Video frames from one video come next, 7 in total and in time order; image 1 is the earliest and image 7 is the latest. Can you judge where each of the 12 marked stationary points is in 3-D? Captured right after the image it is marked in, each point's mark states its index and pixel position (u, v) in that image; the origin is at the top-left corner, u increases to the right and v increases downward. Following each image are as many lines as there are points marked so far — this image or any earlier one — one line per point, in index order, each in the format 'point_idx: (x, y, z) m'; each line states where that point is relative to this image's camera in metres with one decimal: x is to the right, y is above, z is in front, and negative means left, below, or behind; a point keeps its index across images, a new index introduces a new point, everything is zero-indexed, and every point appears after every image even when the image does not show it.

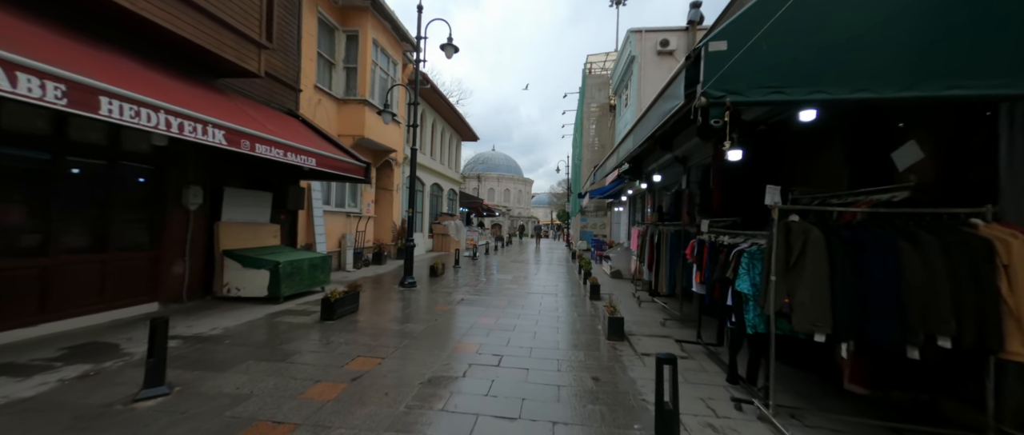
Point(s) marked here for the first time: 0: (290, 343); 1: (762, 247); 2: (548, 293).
0: (-2.6, -1.5, +4.4) m
1: (+2.1, -0.3, +3.2) m
2: (+0.9, -1.8, +9.2) m
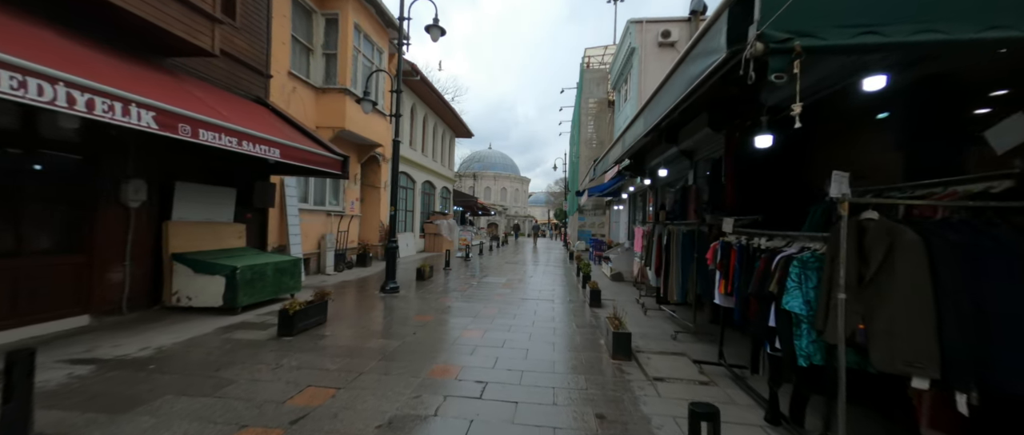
0: (-2.7, -1.4, +3.7) m
1: (+2.0, -0.2, +2.5) m
2: (+0.7, -1.8, +8.5) m
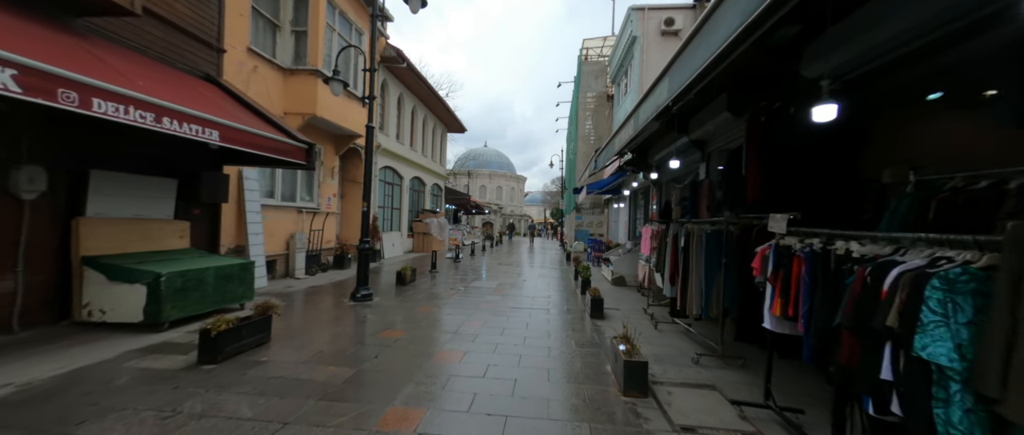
0: (-2.8, -1.4, +2.7) m
1: (+1.9, -0.2, +1.5) m
2: (+0.5, -1.7, +7.5) m
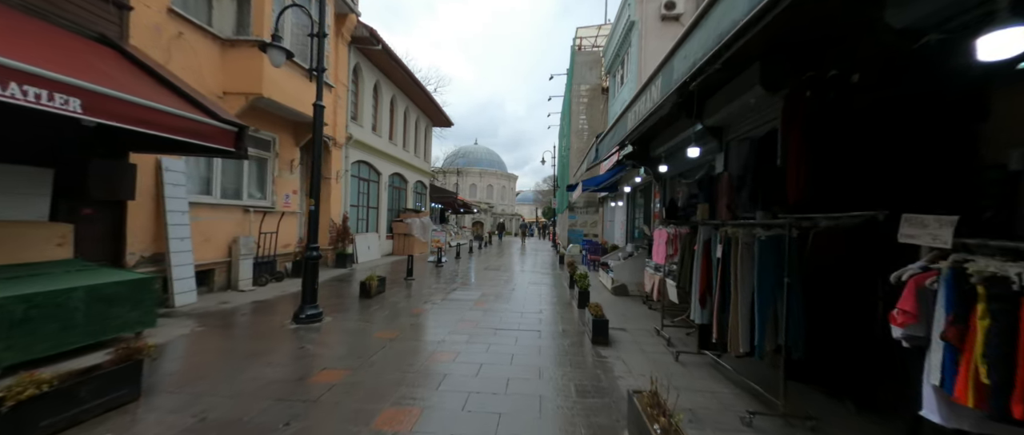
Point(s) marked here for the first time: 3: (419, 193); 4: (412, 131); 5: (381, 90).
0: (-3.0, -1.4, +1.3) m
1: (+1.7, -0.2, +0.3) m
2: (+0.3, -1.7, +6.3) m
3: (-4.7, +1.2, +19.3) m
4: (-4.6, +4.0, +17.7) m
5: (-4.8, +4.7, +14.1) m
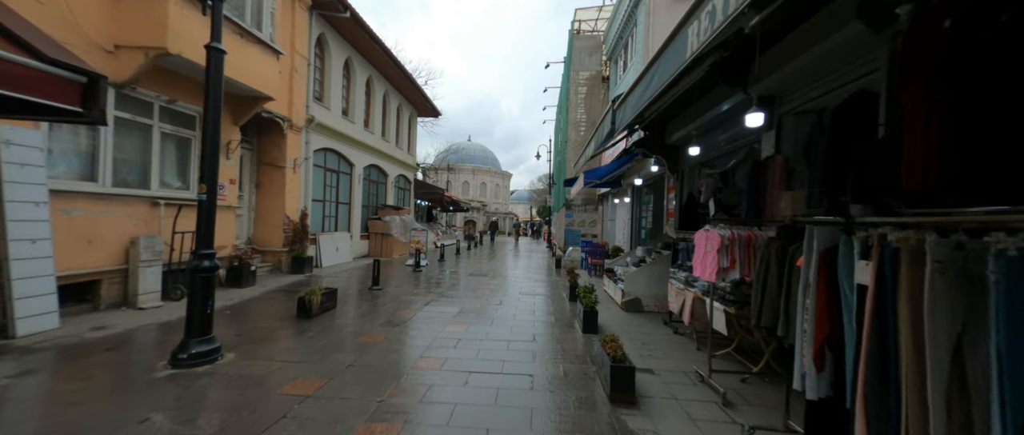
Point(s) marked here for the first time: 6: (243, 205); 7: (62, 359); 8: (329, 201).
0: (-3.1, -1.4, -0.4) m
1: (+1.6, -0.2, -1.3) m
2: (+0.1, -1.7, +4.6) m
3: (-5.1, +1.3, +17.5) m
4: (-5.0, +4.1, +16.0) m
5: (-5.1, +4.8, +12.4) m
6: (-6.3, +0.3, +8.9) m
7: (-4.6, -1.5, +3.9) m
8: (-5.4, +0.5, +11.2) m
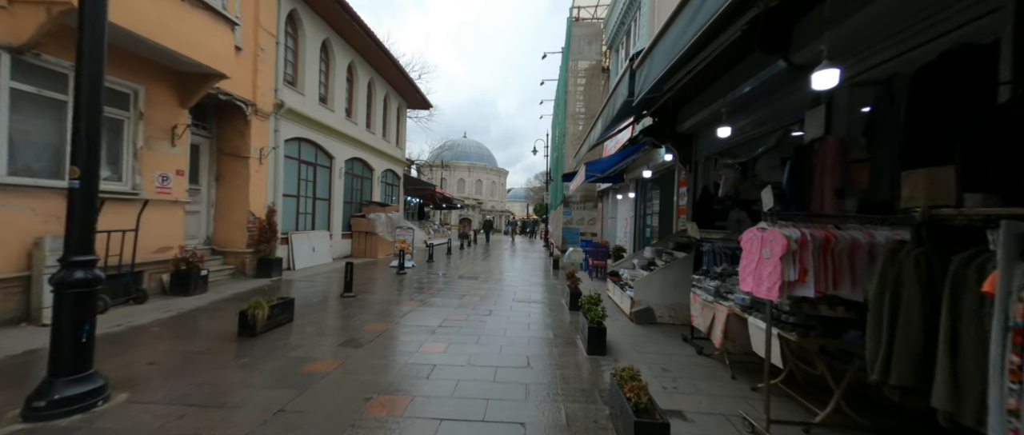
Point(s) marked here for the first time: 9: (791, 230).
0: (-3.2, -1.3, -1.4) m
1: (+1.5, -0.2, -2.3) m
2: (-0.1, -1.7, +3.6) m
3: (-5.3, +1.4, +16.5) m
4: (-5.2, +4.2, +15.0) m
5: (-5.3, +4.9, +11.3) m
6: (-6.4, +0.4, +7.9) m
7: (-4.7, -1.4, +2.9) m
8: (-5.5, +0.6, +10.2) m
9: (+1.8, -0.1, +2.5) m
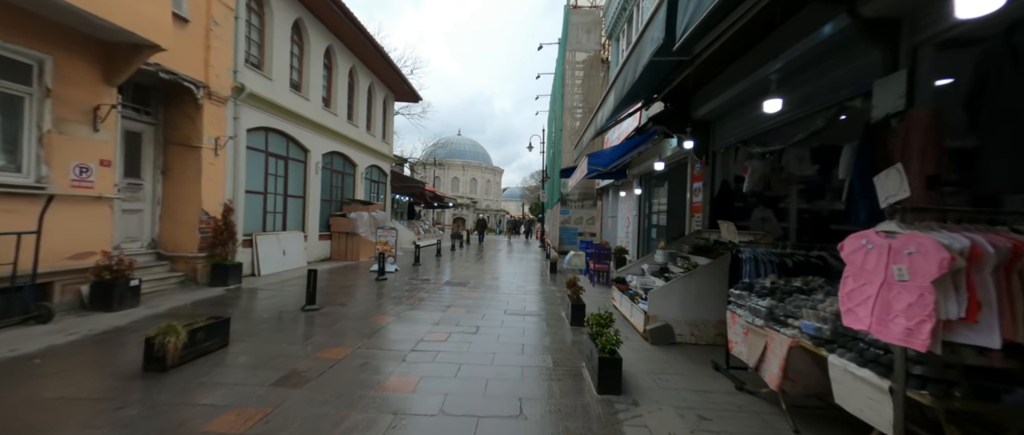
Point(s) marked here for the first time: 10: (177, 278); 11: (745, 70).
0: (-3.2, -1.3, -2.4) m
1: (+1.5, -0.2, -3.3) m
2: (-0.1, -1.6, +2.6) m
3: (-5.5, +1.5, +15.4) m
4: (-5.4, +4.2, +13.9) m
5: (-5.5, +4.9, +10.2) m
6: (-6.6, +0.4, +6.8) m
7: (-4.8, -1.4, +1.8) m
8: (-5.7, +0.6, +9.1) m
9: (+1.8, -0.1, +1.5) m
10: (-6.0, -1.1, +6.9) m
11: (+2.9, +1.8, +4.7) m
